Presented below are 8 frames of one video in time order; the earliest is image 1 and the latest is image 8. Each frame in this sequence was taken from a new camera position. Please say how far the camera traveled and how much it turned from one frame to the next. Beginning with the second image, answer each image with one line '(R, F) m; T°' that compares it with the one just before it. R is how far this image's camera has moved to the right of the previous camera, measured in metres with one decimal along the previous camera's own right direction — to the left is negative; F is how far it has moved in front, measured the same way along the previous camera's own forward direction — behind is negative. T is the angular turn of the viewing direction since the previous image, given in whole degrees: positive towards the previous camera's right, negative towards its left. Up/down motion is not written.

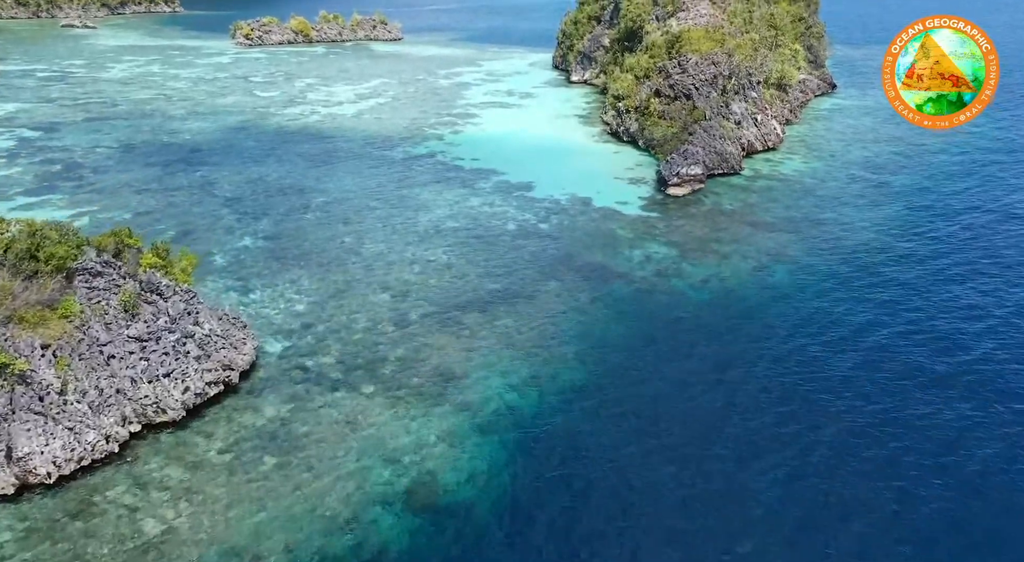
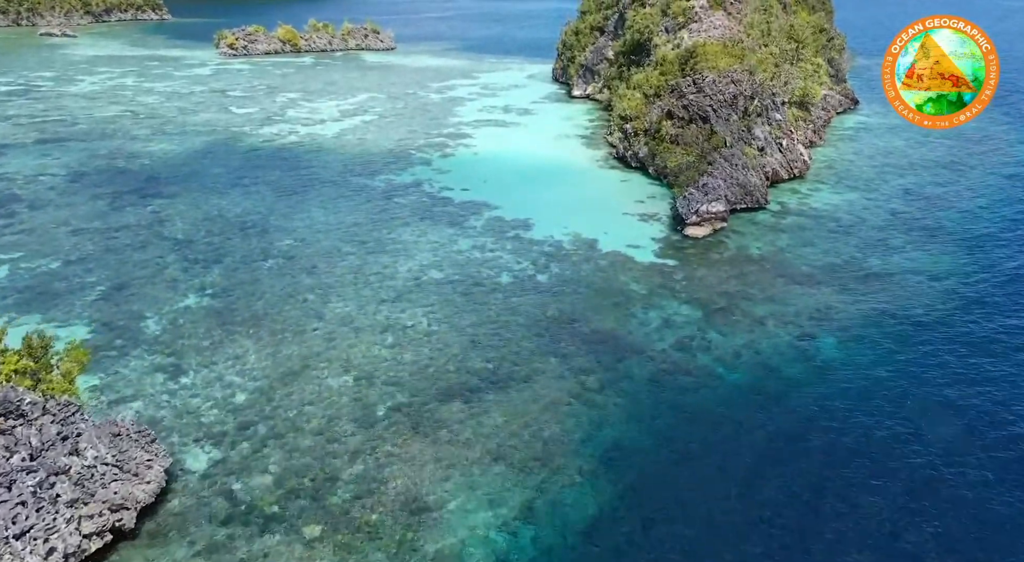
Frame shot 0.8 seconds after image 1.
(+0.2, +3.6) m; 0°
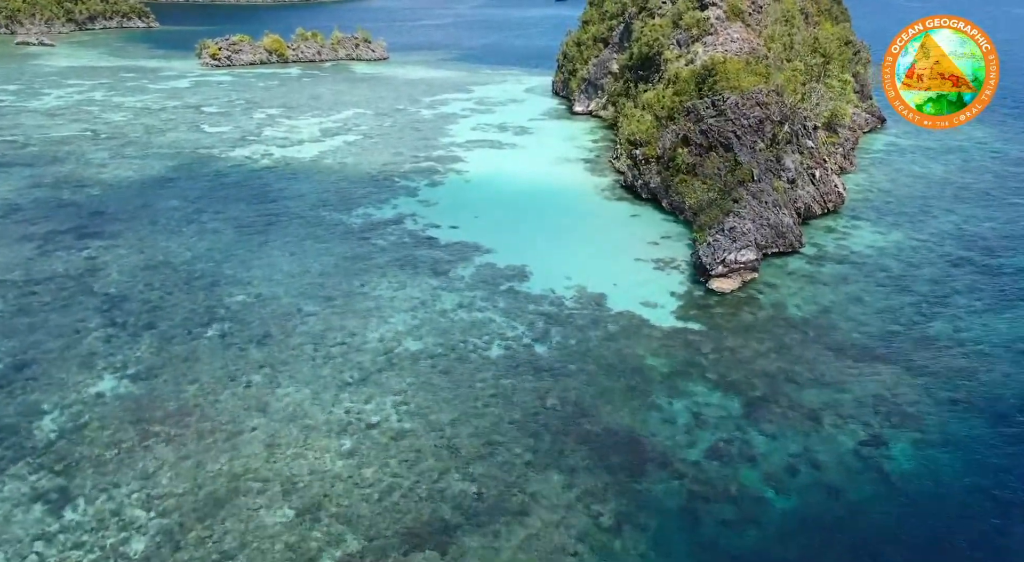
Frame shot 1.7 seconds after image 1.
(+0.2, +3.7) m; 0°
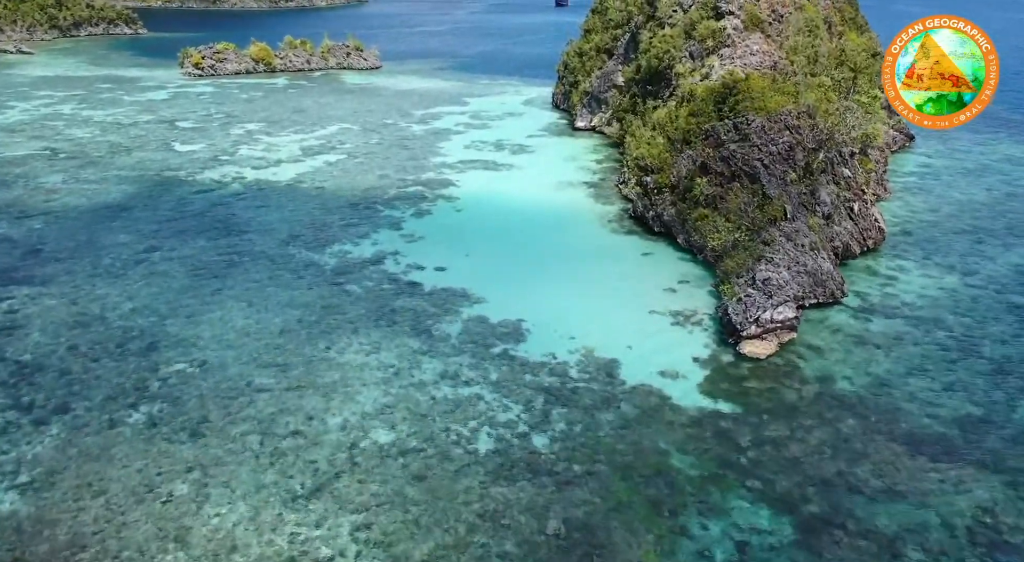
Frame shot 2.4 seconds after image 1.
(+0.1, +3.3) m; 0°
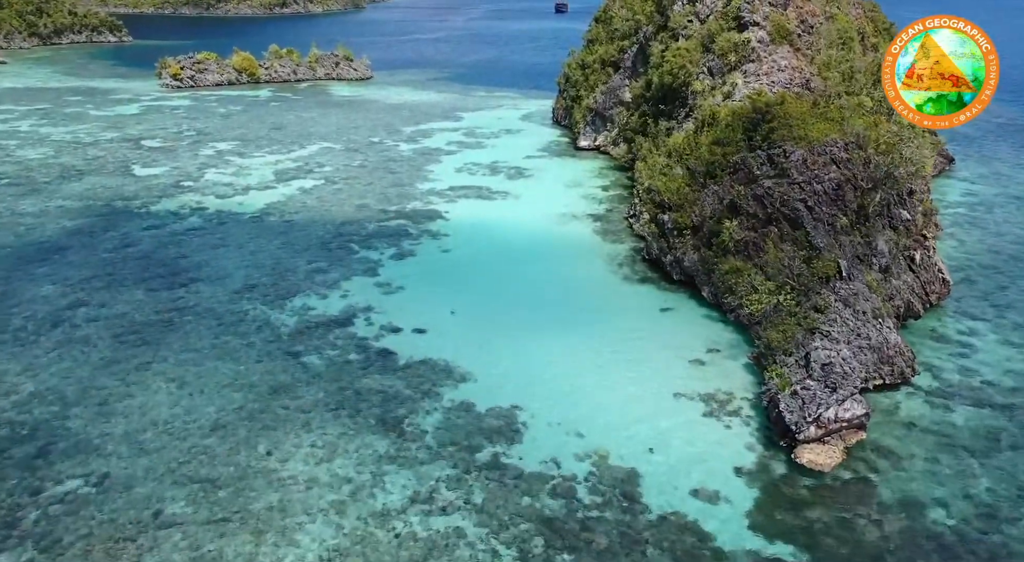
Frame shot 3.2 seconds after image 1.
(+0.1, +3.8) m; 0°
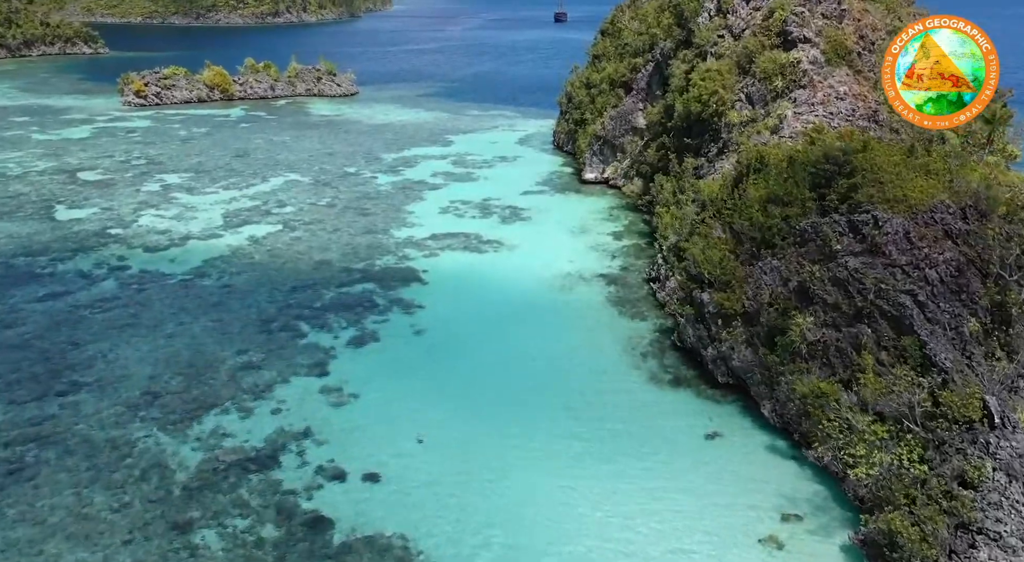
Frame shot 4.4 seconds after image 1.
(+0.2, +5.5) m; 0°
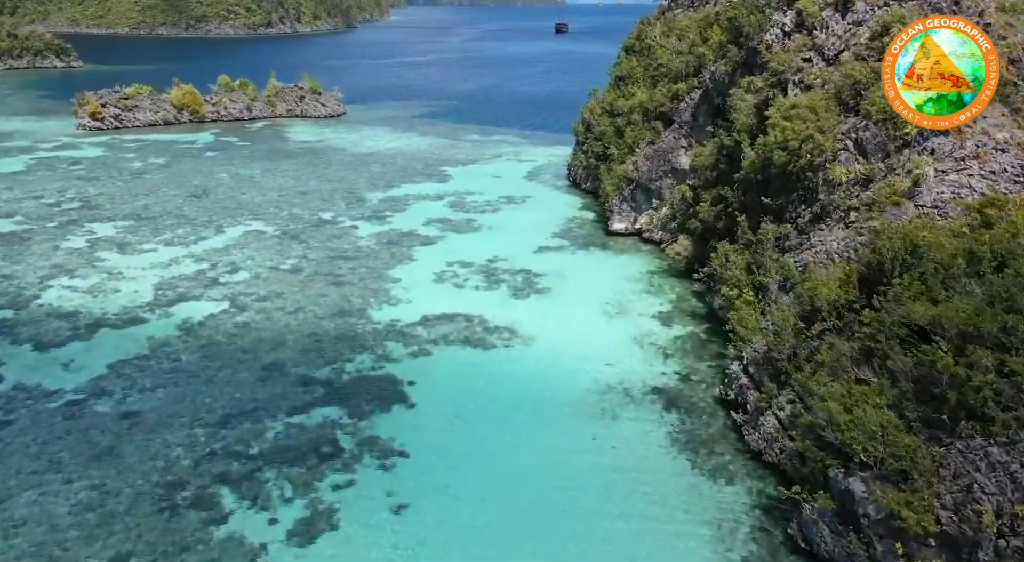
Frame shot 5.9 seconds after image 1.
(-0.5, +6.5) m; 0°
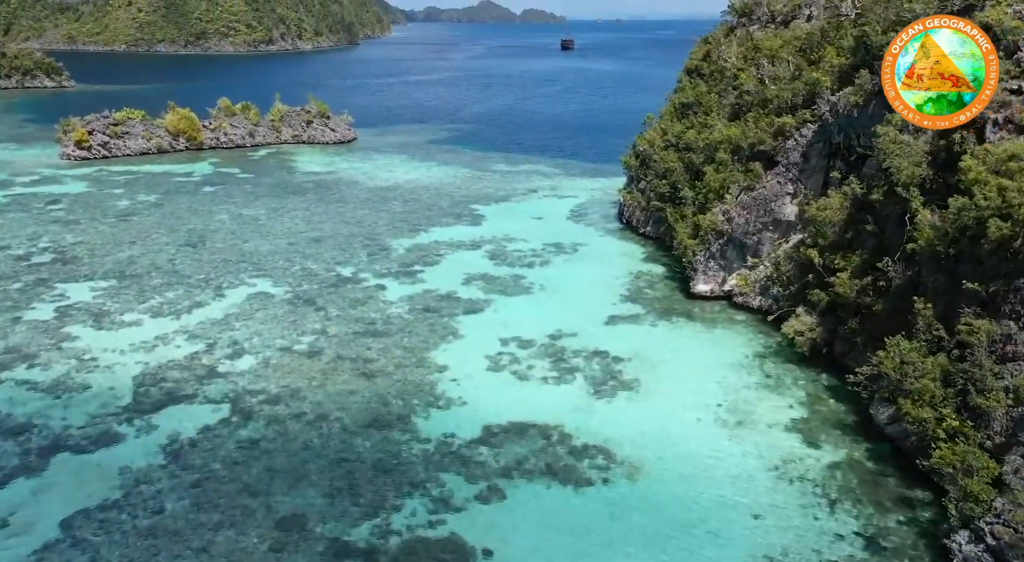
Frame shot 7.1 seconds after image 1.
(-2.0, +5.1) m; 0°
